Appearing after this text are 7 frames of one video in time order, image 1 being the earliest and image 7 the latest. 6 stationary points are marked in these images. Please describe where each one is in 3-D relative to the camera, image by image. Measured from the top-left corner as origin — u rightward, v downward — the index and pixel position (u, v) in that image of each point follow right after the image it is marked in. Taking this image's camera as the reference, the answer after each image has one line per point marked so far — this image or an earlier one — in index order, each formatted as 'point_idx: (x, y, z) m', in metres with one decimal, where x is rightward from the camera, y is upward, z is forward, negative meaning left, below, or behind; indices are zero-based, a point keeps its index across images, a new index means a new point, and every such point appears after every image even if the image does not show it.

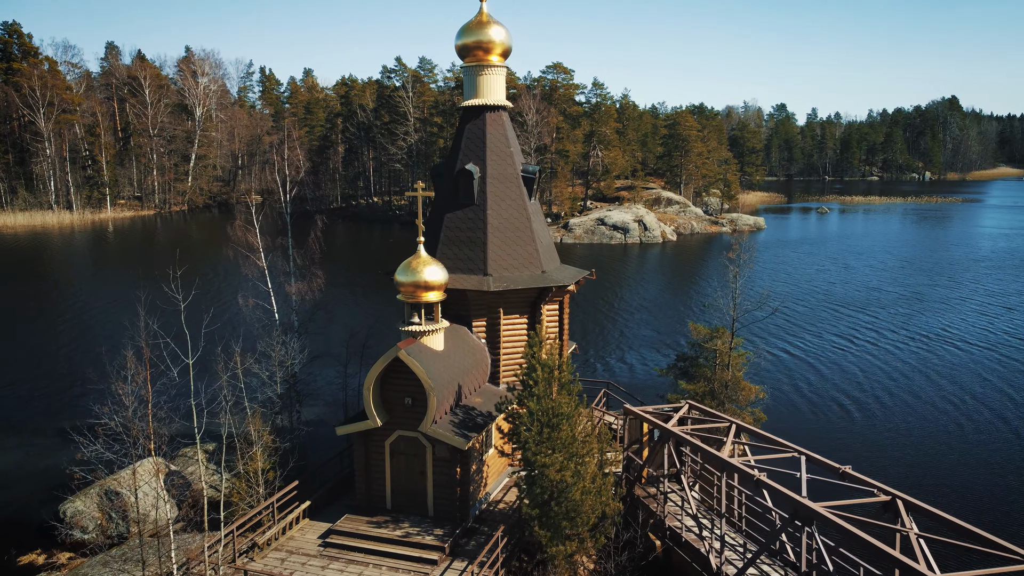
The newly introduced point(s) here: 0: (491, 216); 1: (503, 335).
0: (-0.3, +1.2, +13.7) m
1: (-0.2, -0.8, +13.6) m
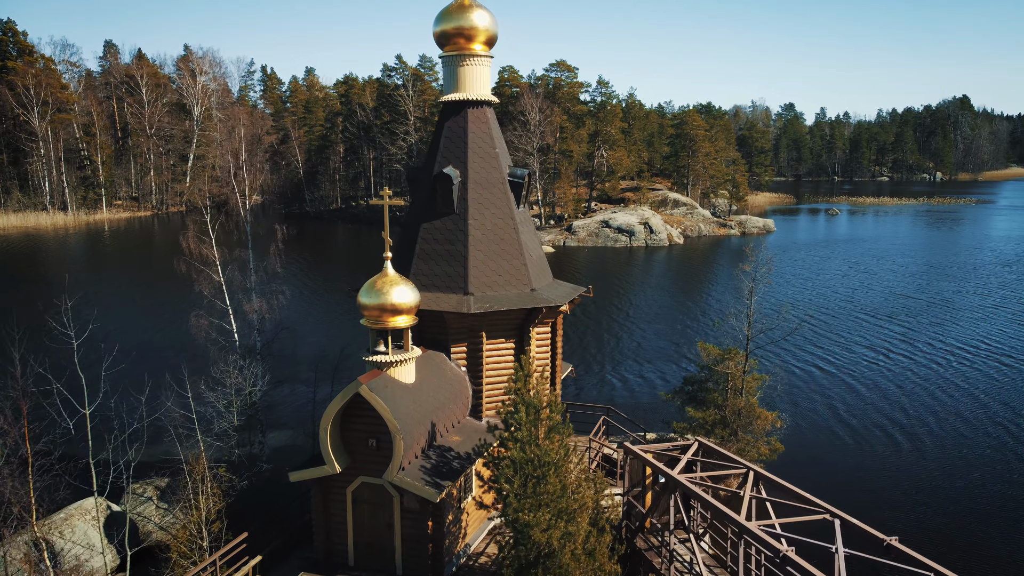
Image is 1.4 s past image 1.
0: (-0.6, +0.9, +12.0) m
1: (-0.4, -1.1, +11.9) m
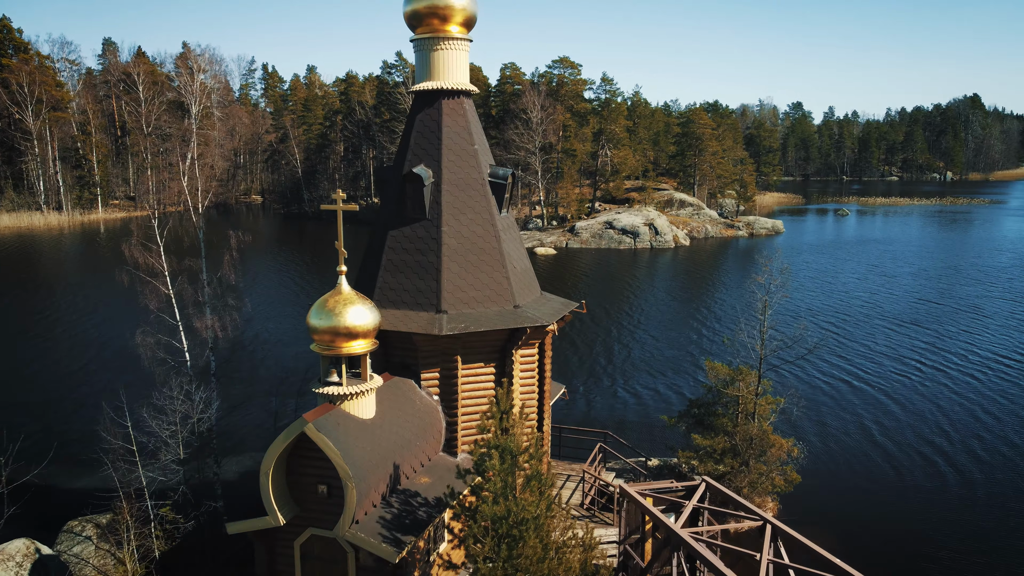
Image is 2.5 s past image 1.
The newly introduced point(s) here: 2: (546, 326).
0: (-0.8, +0.7, +10.4) m
1: (-0.7, -1.3, +10.4) m
2: (+0.4, -0.5, +10.5) m
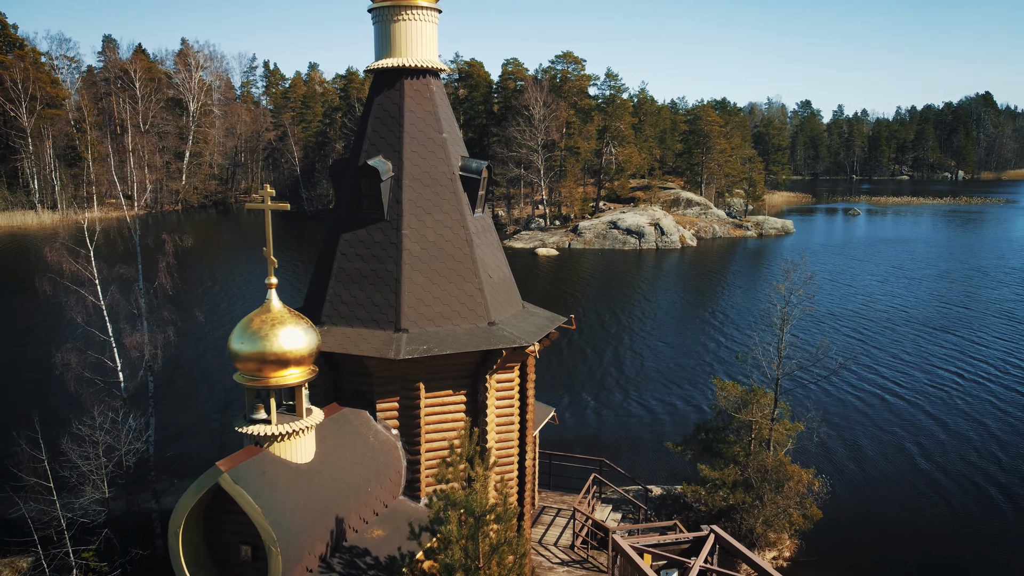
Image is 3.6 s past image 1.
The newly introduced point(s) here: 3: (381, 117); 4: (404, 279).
0: (-1.1, +0.5, +8.8) m
1: (-0.9, -1.4, +8.8) m
2: (+0.1, -0.6, +8.8) m
3: (-1.5, +1.9, +9.1) m
4: (-1.2, +0.1, +8.7) m
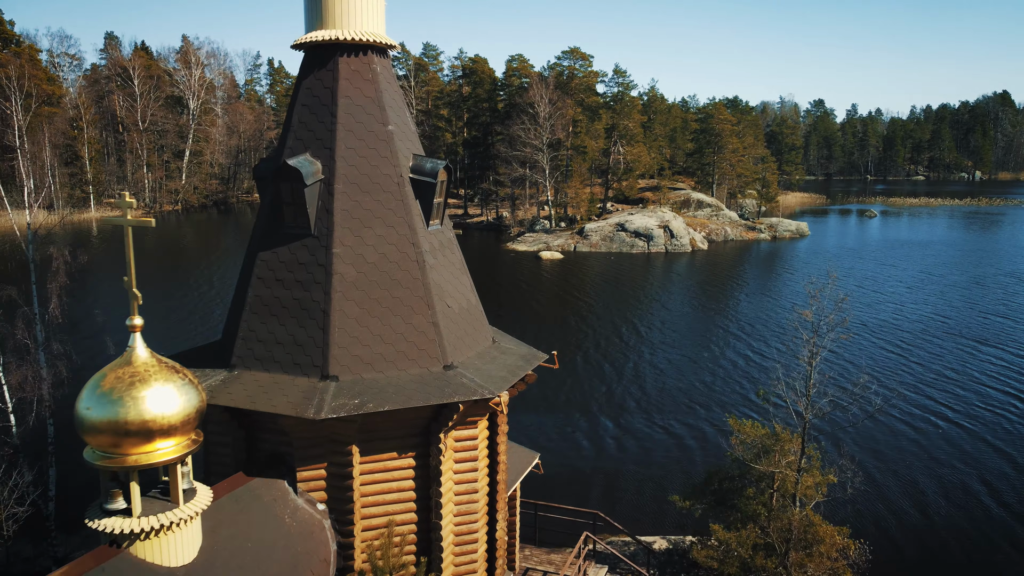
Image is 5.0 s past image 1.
0: (-1.4, +0.2, +6.9) m
1: (-1.3, -1.7, +6.8) m
2: (-0.2, -0.9, +6.9) m
3: (-1.8, +1.6, +7.2) m
4: (-1.5, -0.2, +6.8) m
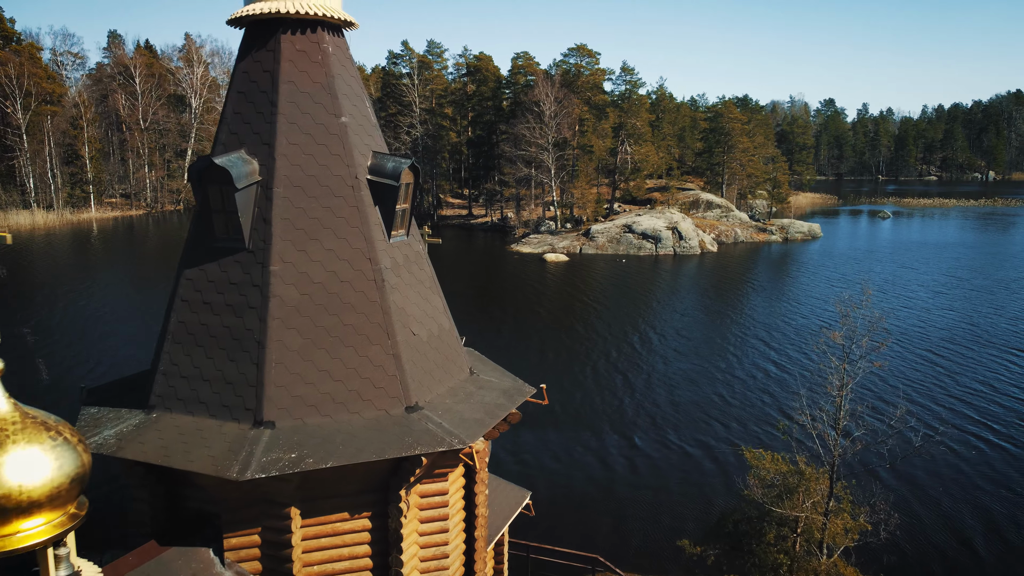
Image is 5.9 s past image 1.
0: (-1.6, +0.1, +5.7) m
1: (-1.5, -1.9, +5.6) m
2: (-0.4, -1.1, +5.7) m
3: (-1.9, +1.5, +6.0) m
4: (-1.7, -0.4, +5.6) m
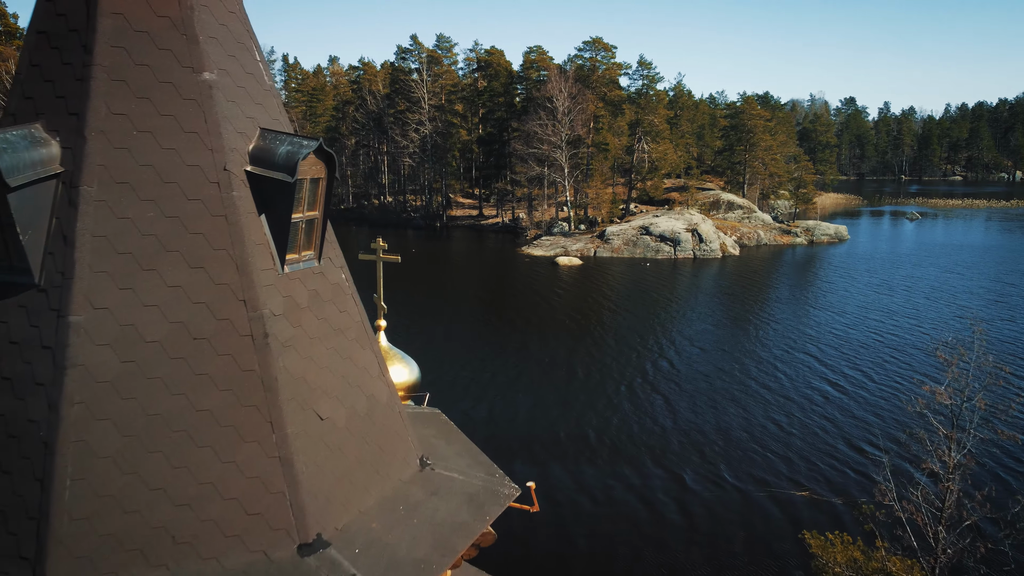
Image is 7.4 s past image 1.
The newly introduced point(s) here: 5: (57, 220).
0: (-1.8, -0.2, +3.4) m
1: (-1.6, -2.2, +3.4) m
2: (-0.5, -1.4, +3.4) m
3: (-2.1, +1.2, +3.8) m
4: (-1.8, -0.6, +3.3) m
5: (-1.9, +0.3, +3.5) m
